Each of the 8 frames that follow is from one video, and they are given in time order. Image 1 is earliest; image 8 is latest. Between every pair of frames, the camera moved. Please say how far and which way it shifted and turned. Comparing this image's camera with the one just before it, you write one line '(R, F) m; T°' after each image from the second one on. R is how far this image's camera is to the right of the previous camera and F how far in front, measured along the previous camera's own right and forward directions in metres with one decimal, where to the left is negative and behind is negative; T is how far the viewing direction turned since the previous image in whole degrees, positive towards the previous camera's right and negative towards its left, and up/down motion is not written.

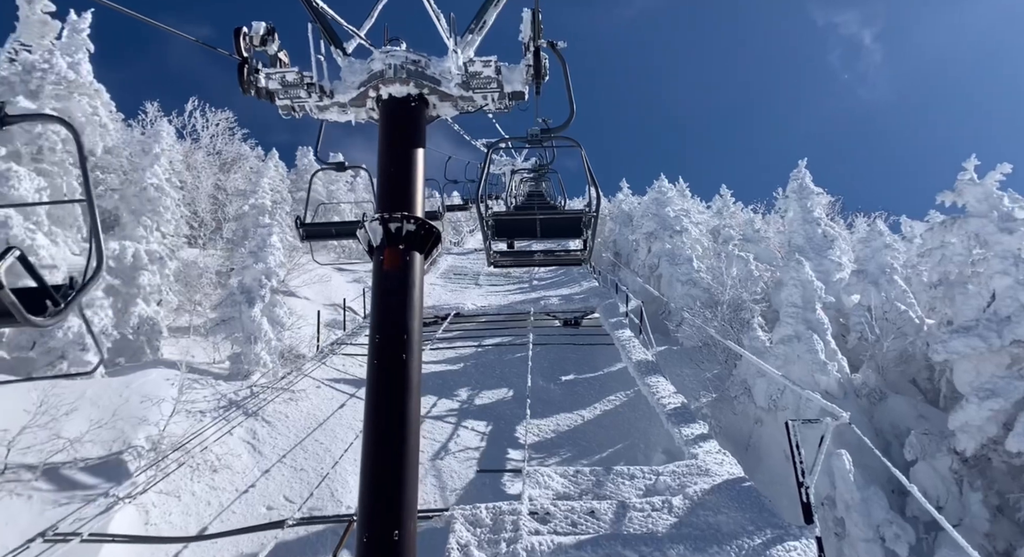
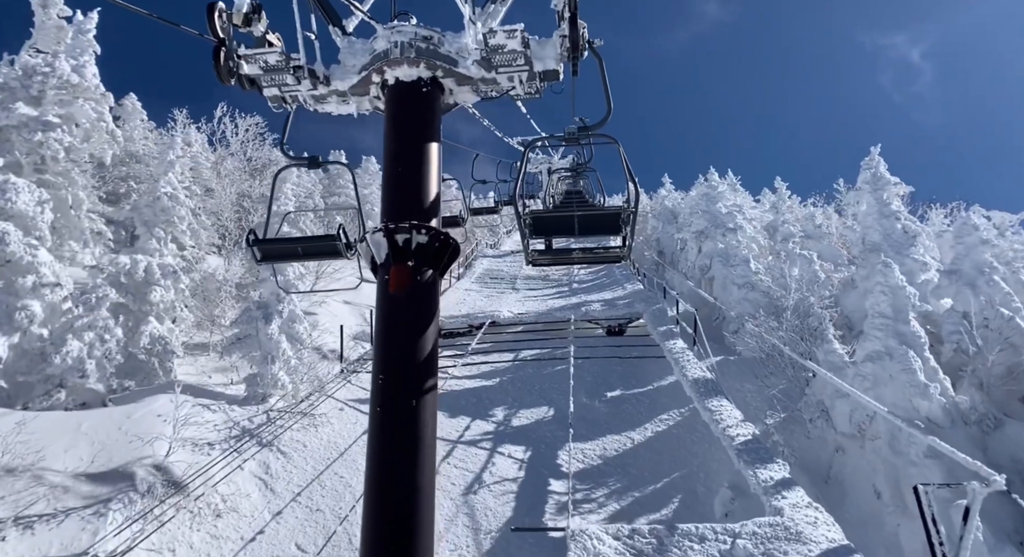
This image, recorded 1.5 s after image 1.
(0.0, +1.3) m; -4°
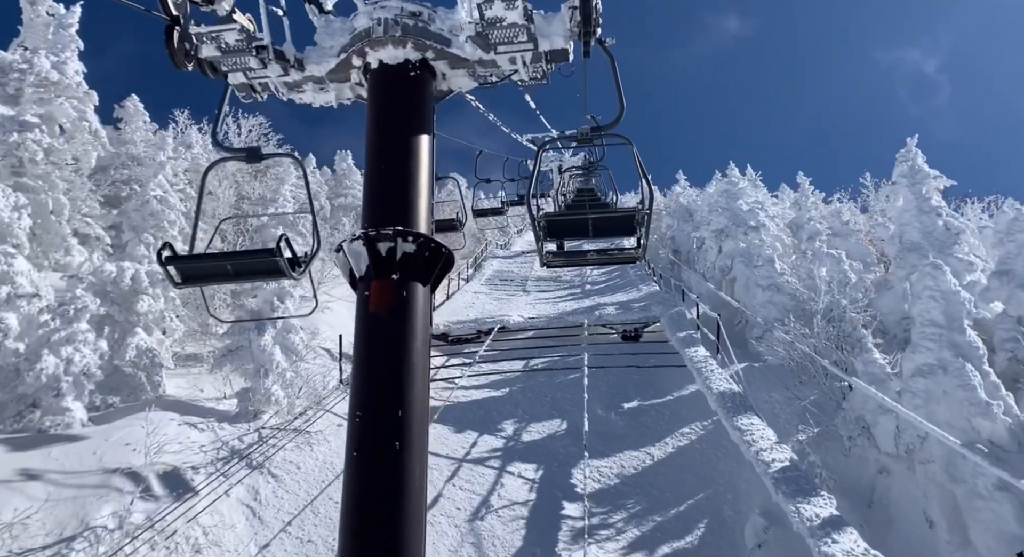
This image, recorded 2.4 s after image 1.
(+0.1, +0.9) m; -1°
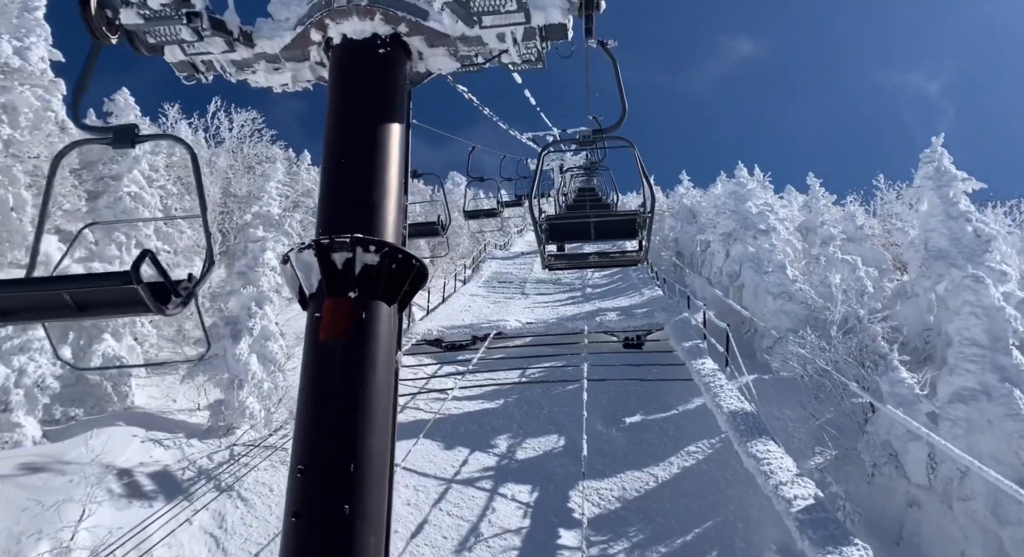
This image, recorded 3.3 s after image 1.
(+0.1, +0.8) m; 0°
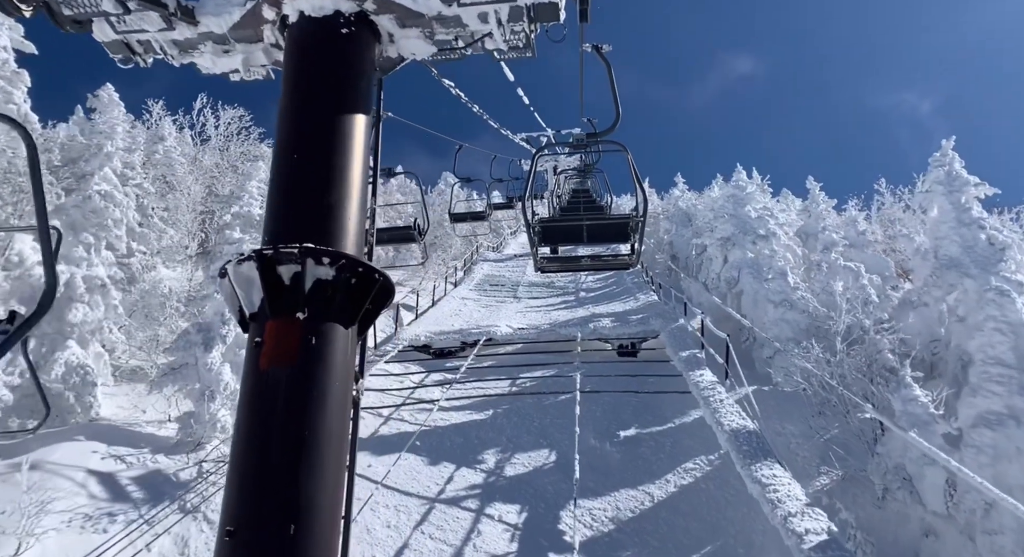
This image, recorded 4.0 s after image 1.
(+0.1, +0.6) m; +1°
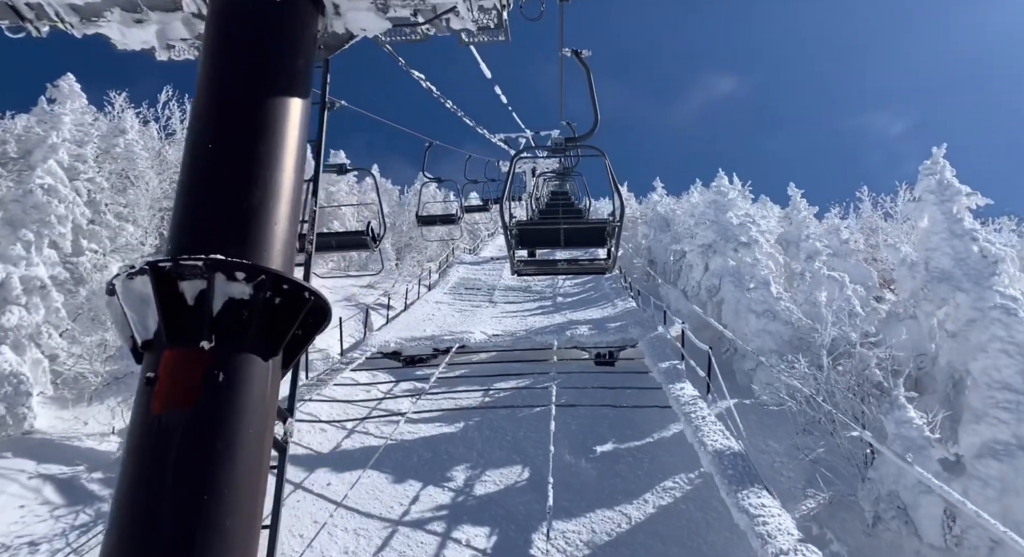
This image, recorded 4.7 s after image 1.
(+0.1, +0.6) m; +2°
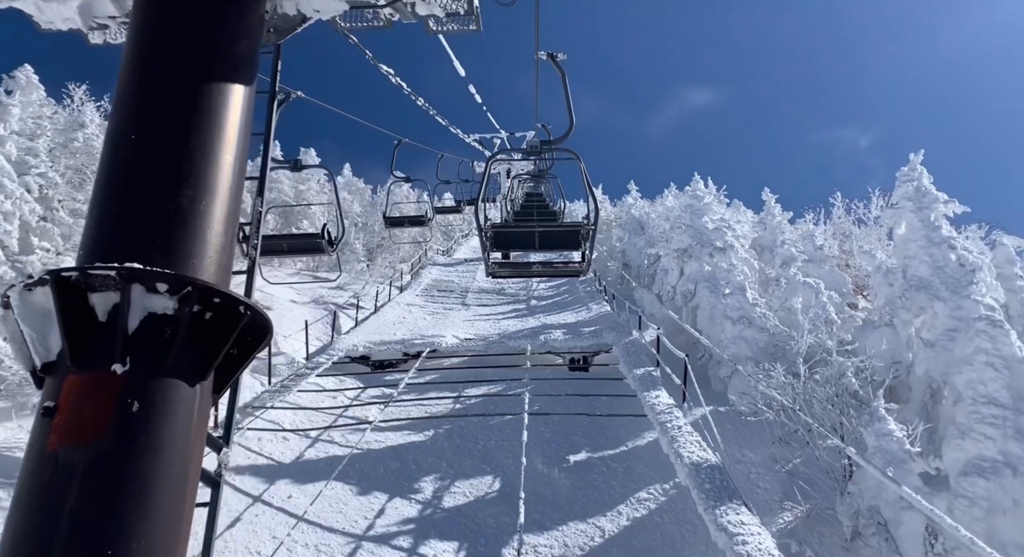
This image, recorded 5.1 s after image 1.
(0.0, +0.4) m; +3°
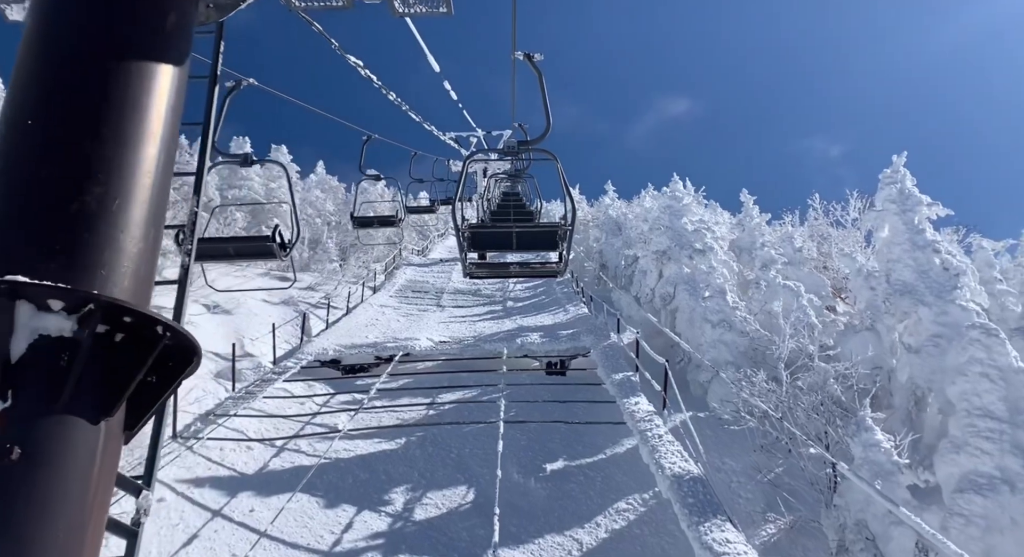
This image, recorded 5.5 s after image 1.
(0.0, +0.4) m; +2°
